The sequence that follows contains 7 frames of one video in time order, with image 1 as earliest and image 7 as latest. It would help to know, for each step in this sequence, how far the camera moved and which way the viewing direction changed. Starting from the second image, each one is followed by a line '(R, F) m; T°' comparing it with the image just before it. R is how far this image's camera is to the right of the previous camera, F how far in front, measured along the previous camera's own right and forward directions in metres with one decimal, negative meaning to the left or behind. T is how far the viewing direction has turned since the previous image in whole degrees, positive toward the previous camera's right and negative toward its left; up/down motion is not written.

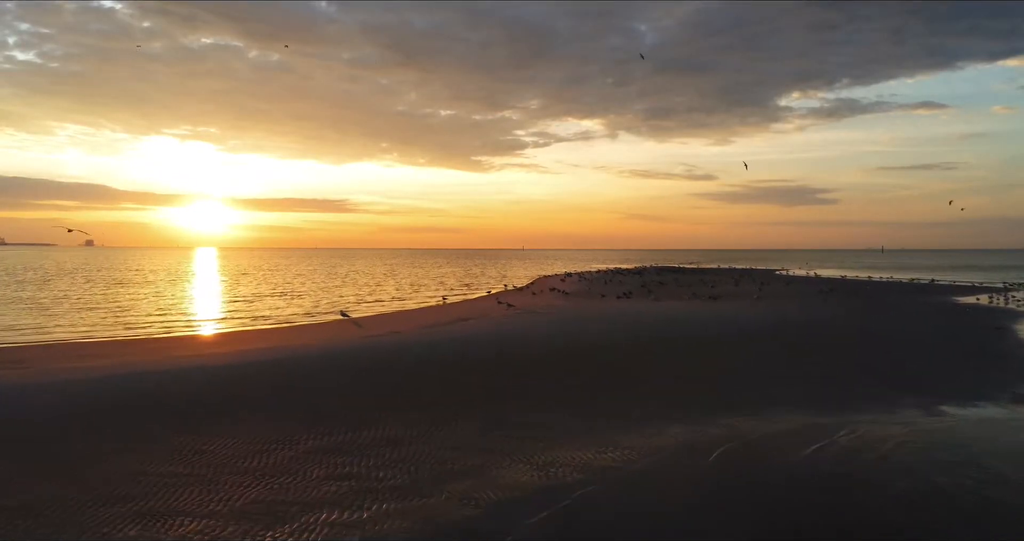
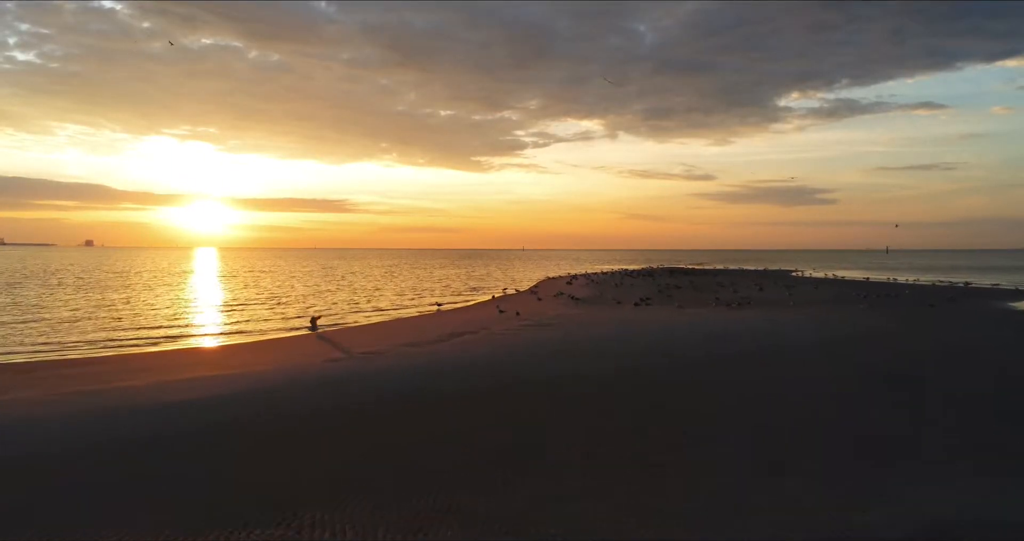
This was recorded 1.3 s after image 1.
(-0.3, +2.0) m; 0°
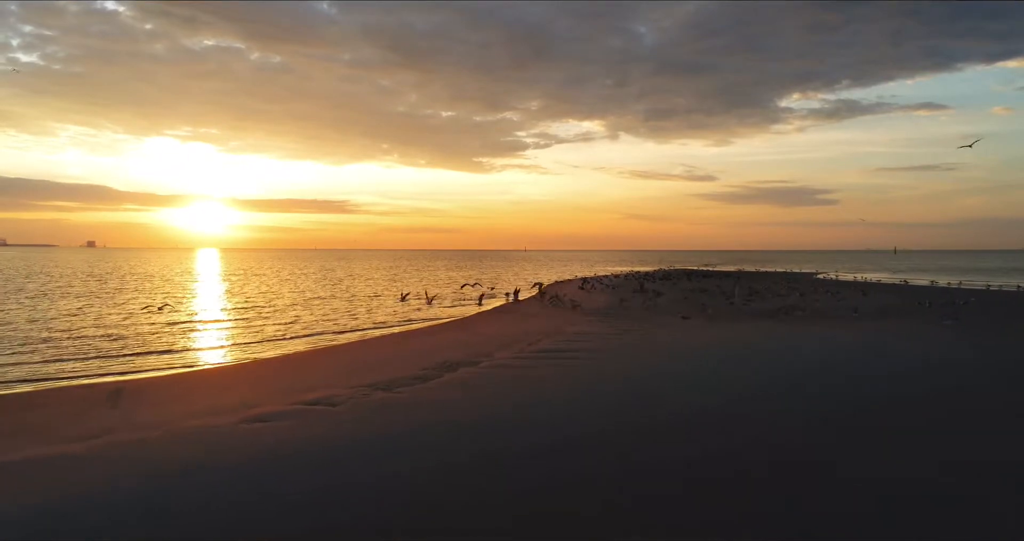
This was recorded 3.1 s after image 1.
(-0.6, +2.3) m; 0°
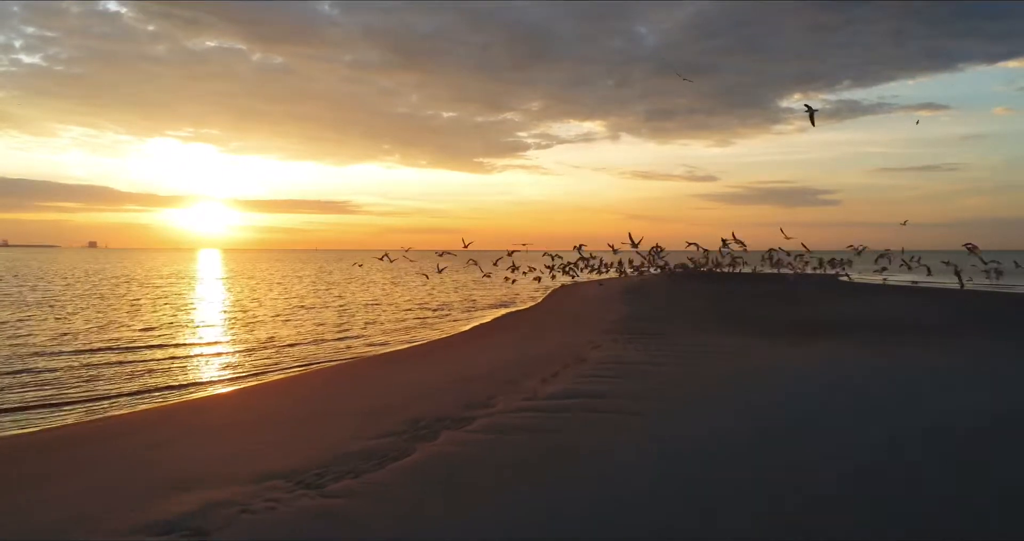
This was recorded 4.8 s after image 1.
(-0.4, +1.8) m; 0°
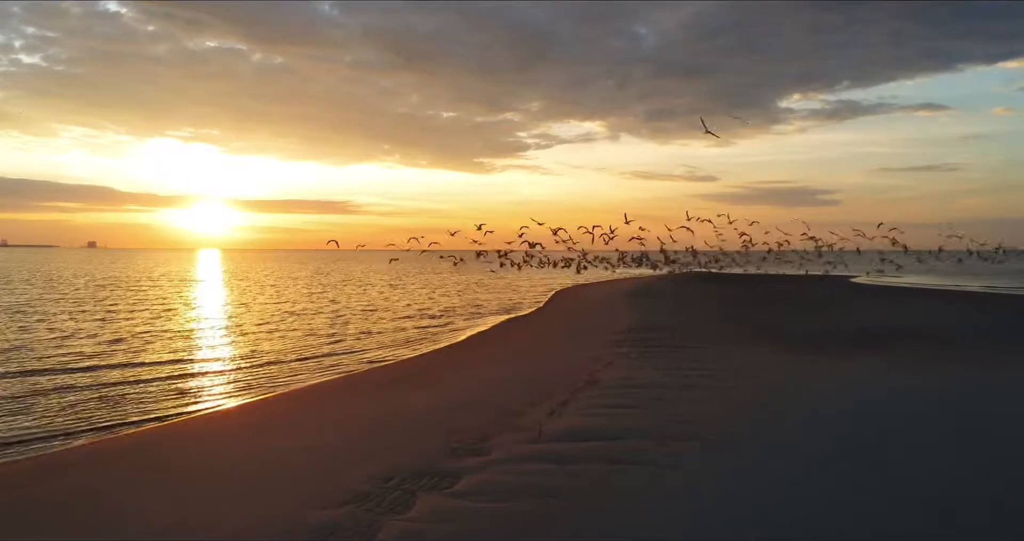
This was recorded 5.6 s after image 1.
(-0.2, +1.1) m; 0°
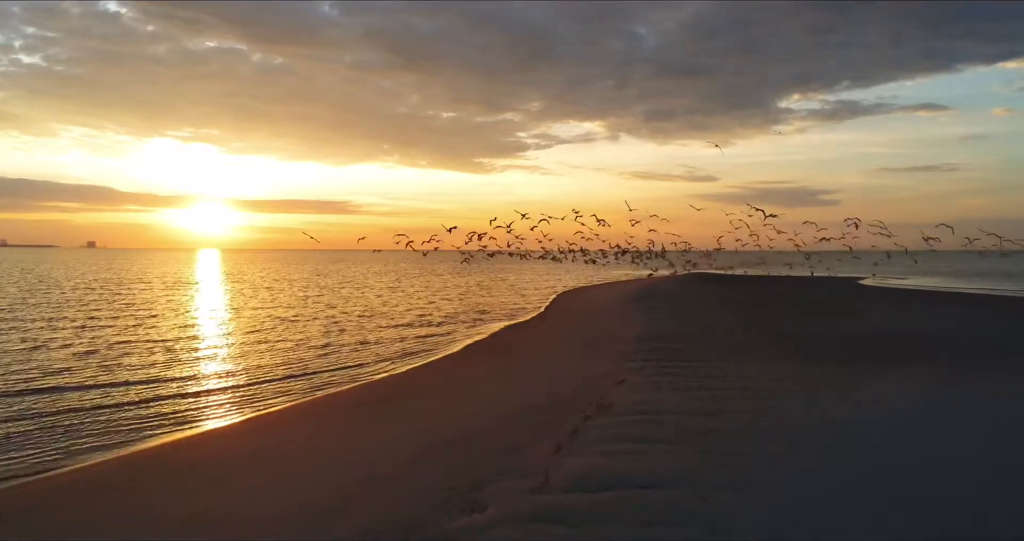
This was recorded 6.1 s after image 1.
(-0.2, +0.9) m; 0°
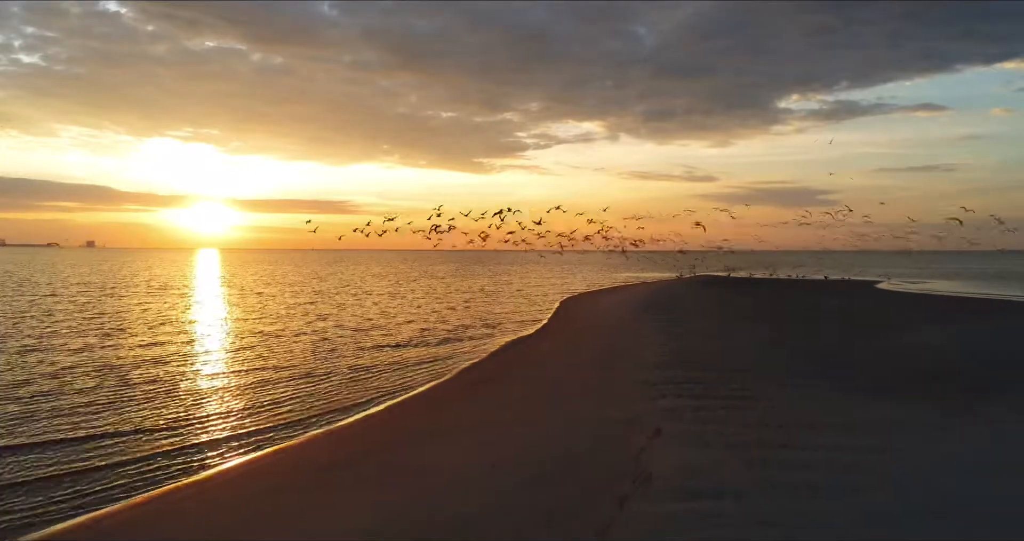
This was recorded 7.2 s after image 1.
(-0.3, +1.6) m; 0°
